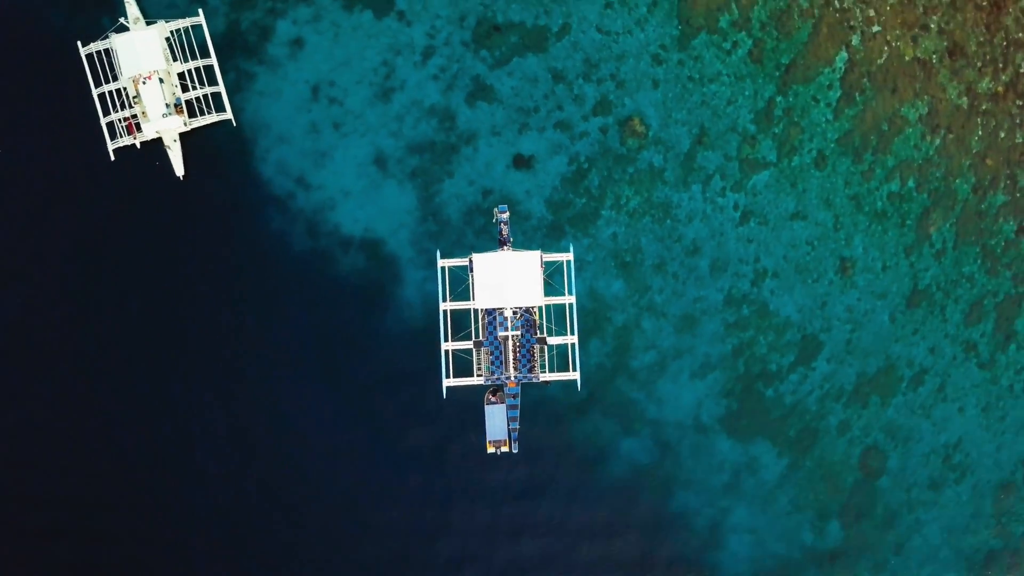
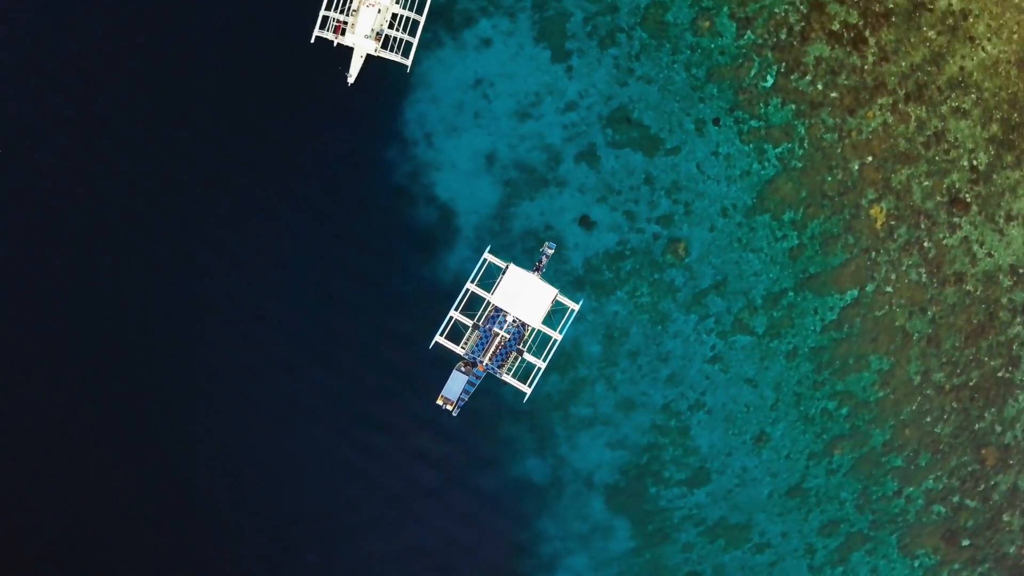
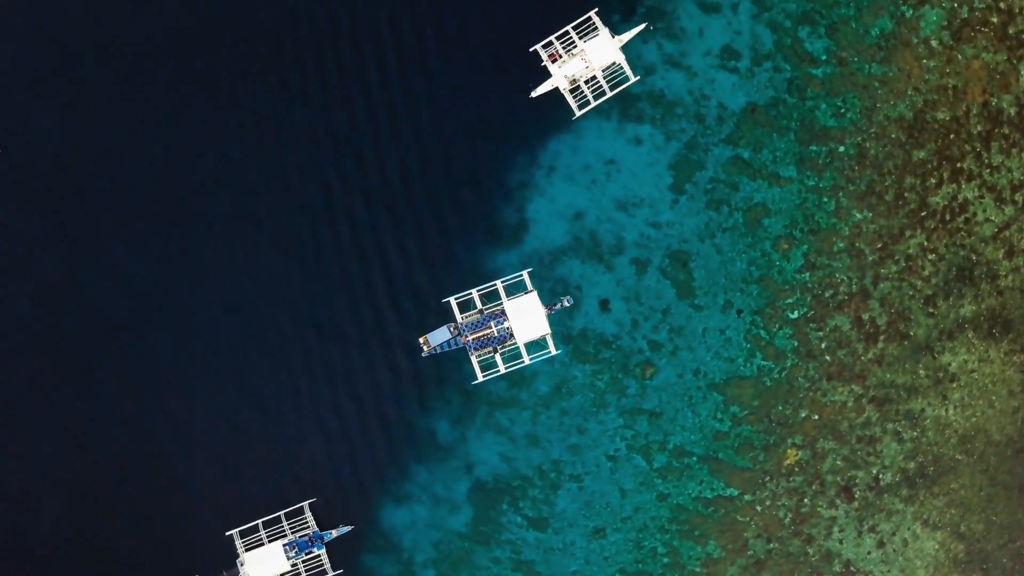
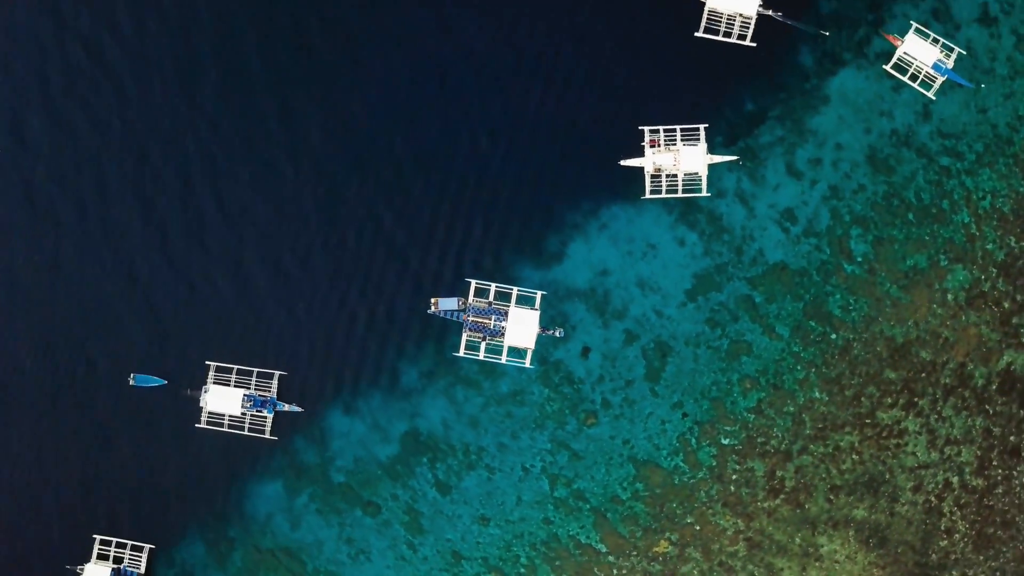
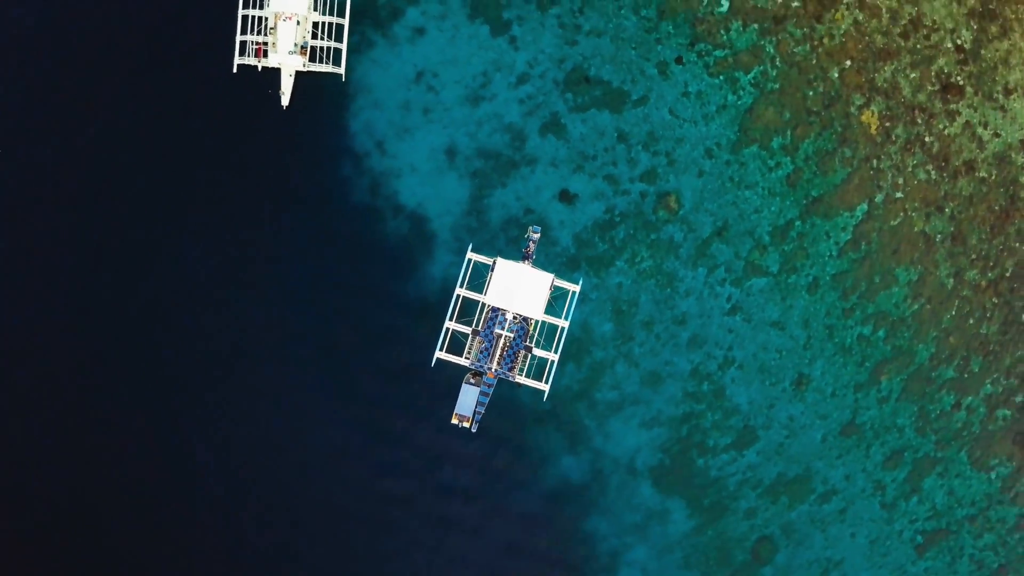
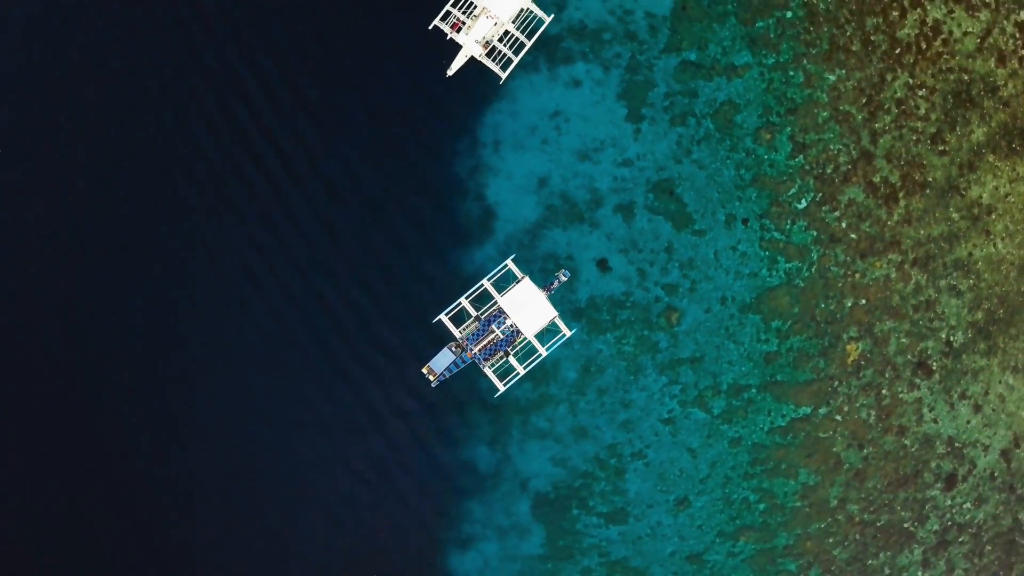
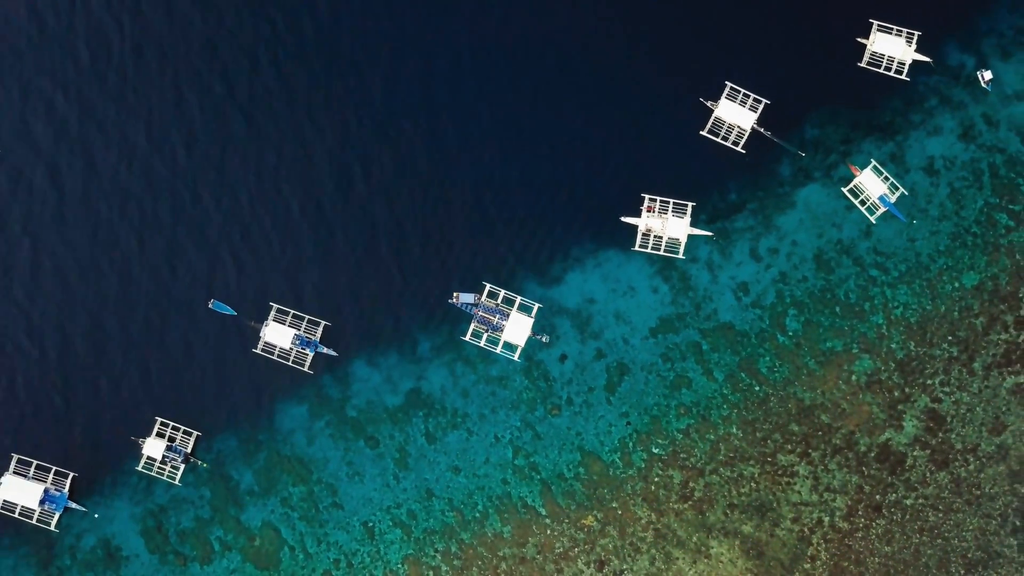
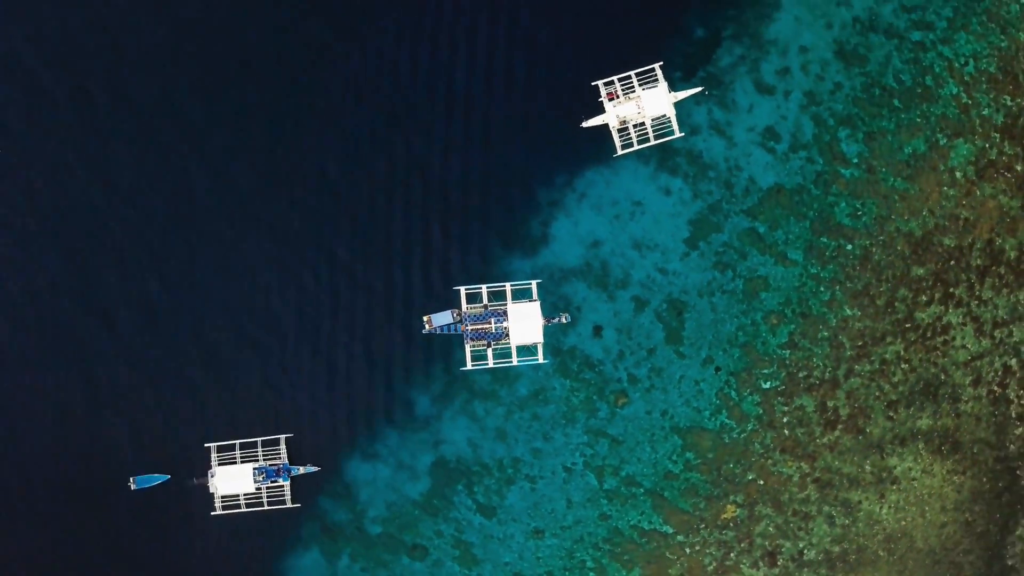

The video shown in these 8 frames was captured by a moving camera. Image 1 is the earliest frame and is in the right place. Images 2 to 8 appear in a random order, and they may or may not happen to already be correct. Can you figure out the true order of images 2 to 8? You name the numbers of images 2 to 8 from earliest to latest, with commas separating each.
5, 2, 6, 3, 8, 4, 7
